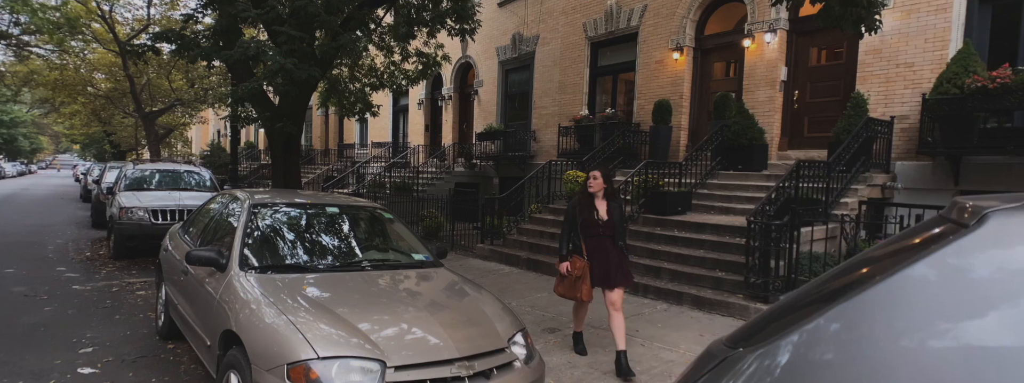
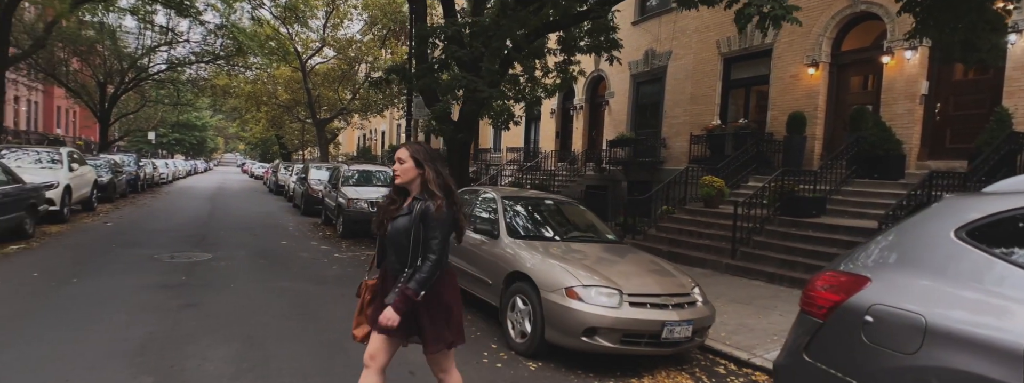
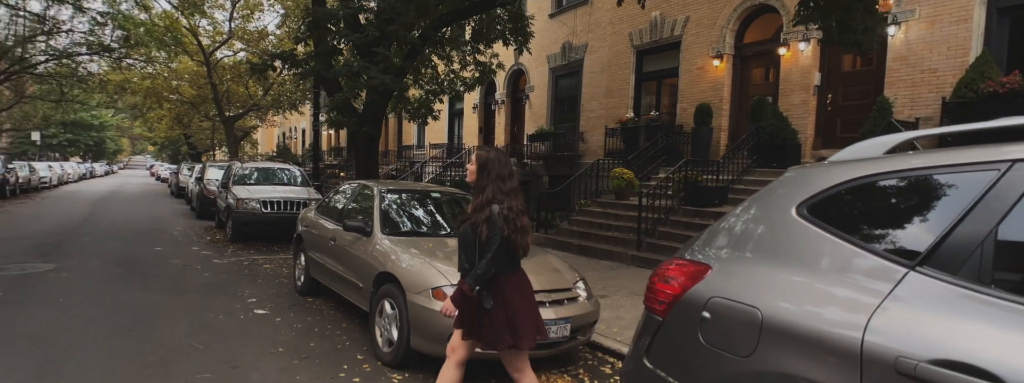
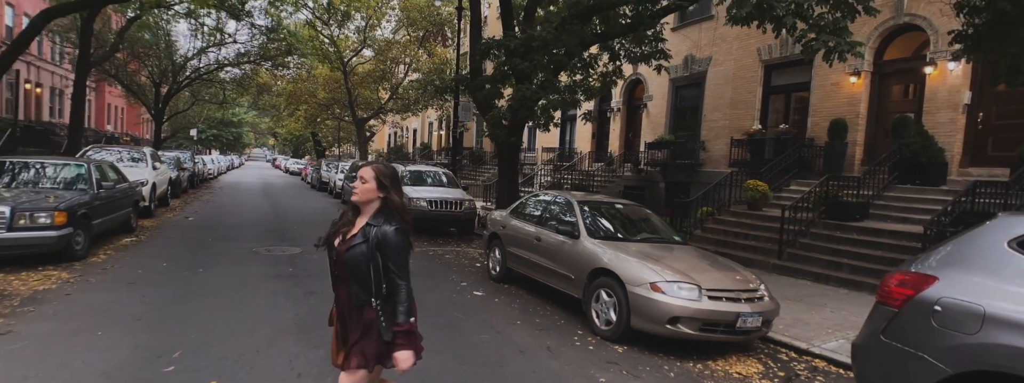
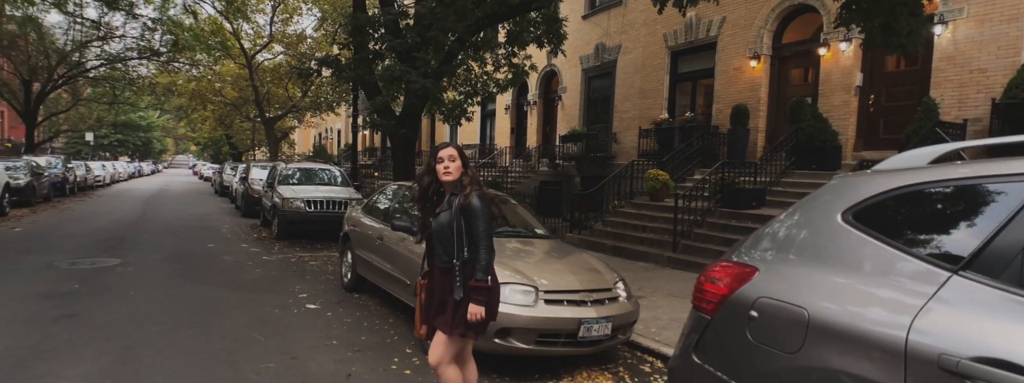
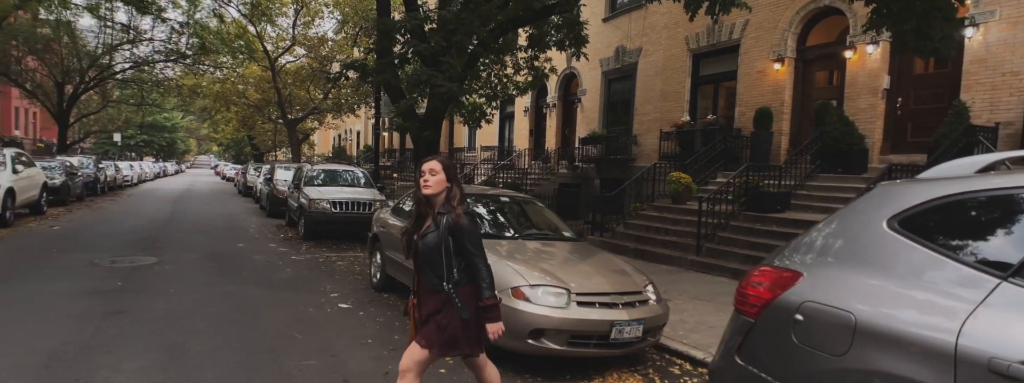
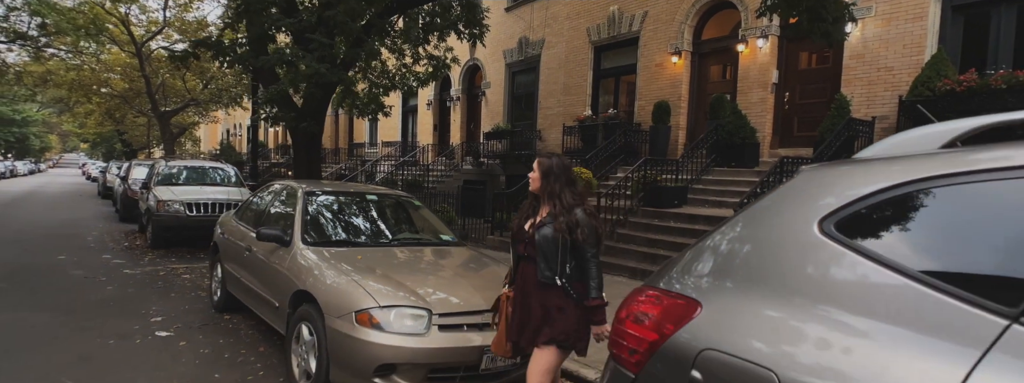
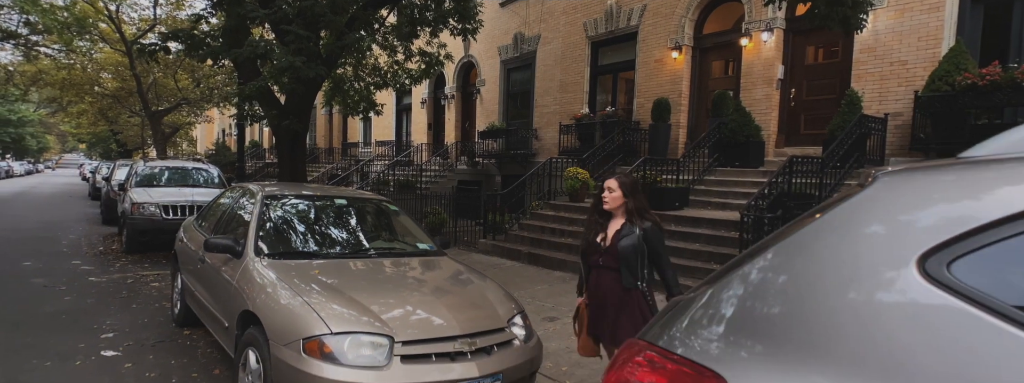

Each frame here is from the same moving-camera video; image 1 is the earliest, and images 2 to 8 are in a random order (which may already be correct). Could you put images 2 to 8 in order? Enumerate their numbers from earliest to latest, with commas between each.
8, 7, 3, 5, 6, 2, 4
